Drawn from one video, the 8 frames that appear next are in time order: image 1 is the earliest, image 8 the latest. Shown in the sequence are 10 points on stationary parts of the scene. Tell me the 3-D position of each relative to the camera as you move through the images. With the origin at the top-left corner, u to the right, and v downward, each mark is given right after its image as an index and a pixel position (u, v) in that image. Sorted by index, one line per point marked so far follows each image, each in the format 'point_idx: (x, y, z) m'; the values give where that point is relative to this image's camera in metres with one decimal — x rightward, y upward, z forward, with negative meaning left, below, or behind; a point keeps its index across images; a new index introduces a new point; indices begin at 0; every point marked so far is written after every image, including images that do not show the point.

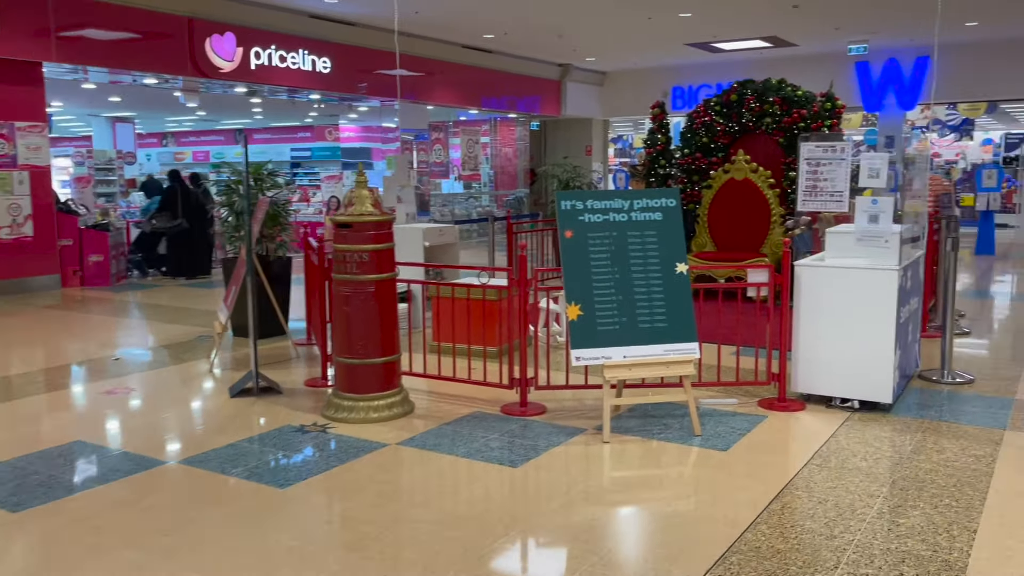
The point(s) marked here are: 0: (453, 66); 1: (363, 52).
0: (-0.9, +3.7, +13.8) m
1: (-2.1, +3.4, +12.1) m
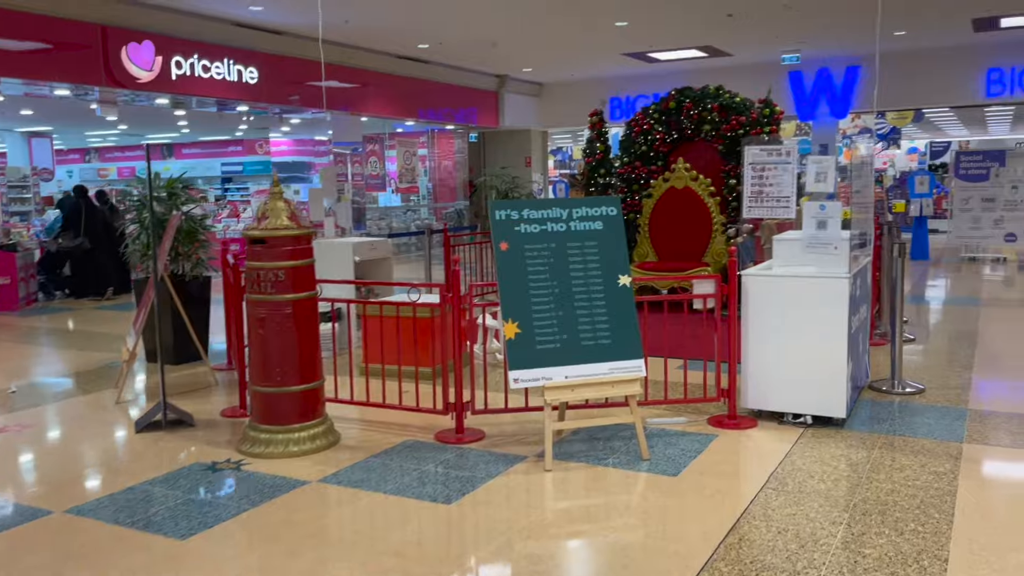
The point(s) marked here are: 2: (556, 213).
0: (-2.0, +3.4, +13.5) m
1: (-3.1, +3.2, +11.6) m
2: (+0.2, +0.4, +4.1) m
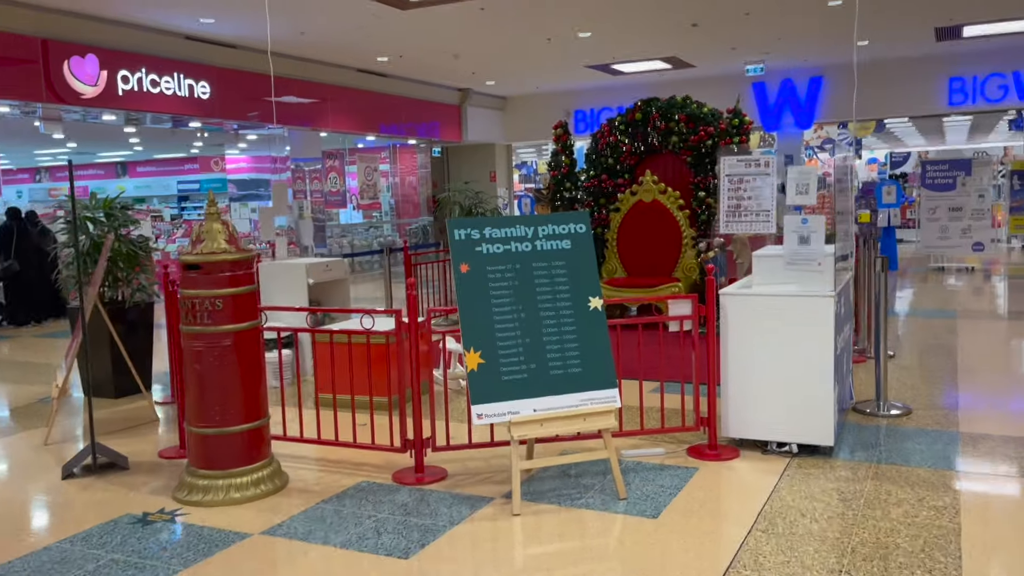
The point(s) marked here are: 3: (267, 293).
0: (-2.6, +3.1, +13.1) m
1: (-3.6, +2.9, +11.2) m
2: (0.0, +0.3, +3.8) m
3: (-1.9, 0.0, +6.5) m
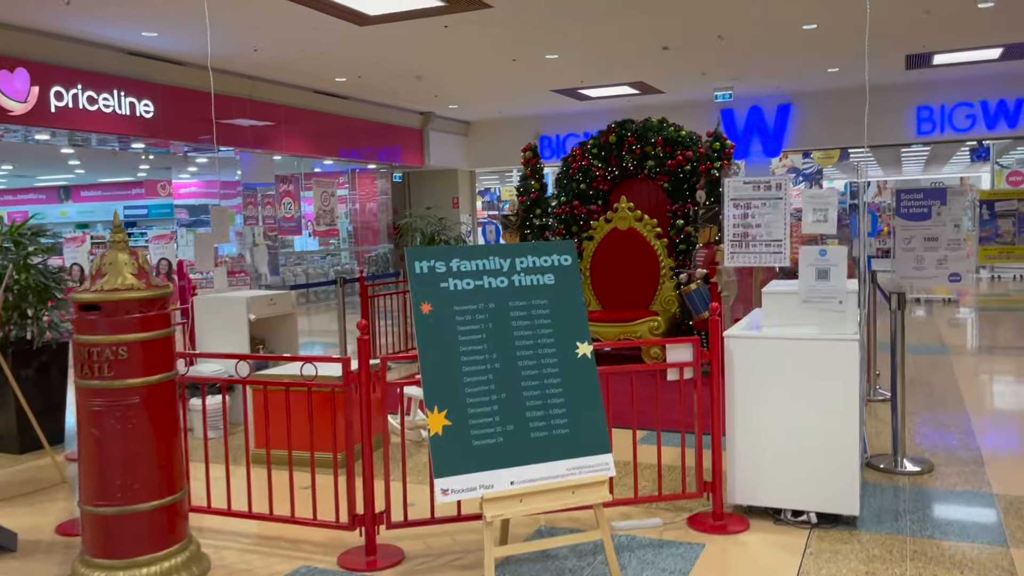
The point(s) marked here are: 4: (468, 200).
0: (-3.1, +2.6, +12.4) m
1: (-4.1, +2.5, +10.5) m
2: (-0.1, +0.1, +3.2) m
3: (-2.2, -0.3, +5.8) m
4: (-0.9, +1.8, +16.5) m
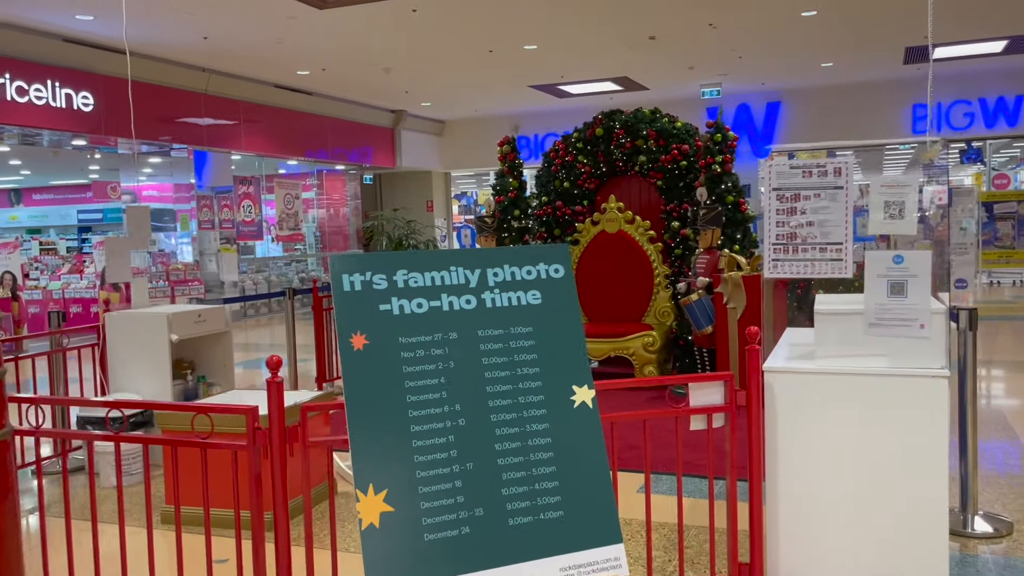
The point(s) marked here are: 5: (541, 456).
0: (-3.5, +2.5, +11.5) m
1: (-4.3, +2.3, +9.5) m
2: (-0.1, 0.0, +2.3) m
3: (-2.3, -0.4, +4.8) m
4: (-1.3, +1.6, +15.6) m
5: (+0.1, -0.4, +2.2) m
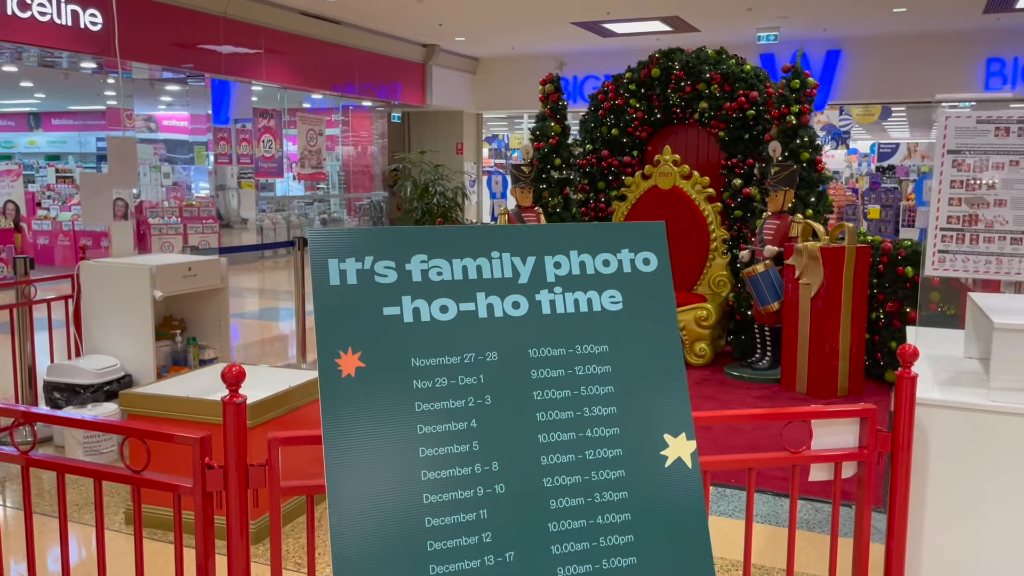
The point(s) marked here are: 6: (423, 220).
0: (-2.9, +3.3, +10.7) m
1: (-3.9, +3.0, +8.7) m
2: (0.0, 0.0, +1.5) m
3: (-2.1, -0.1, +4.1) m
4: (-0.7, +2.5, +14.8) m
5: (+0.2, -0.4, +1.5) m
6: (-0.9, +0.7, +8.1) m
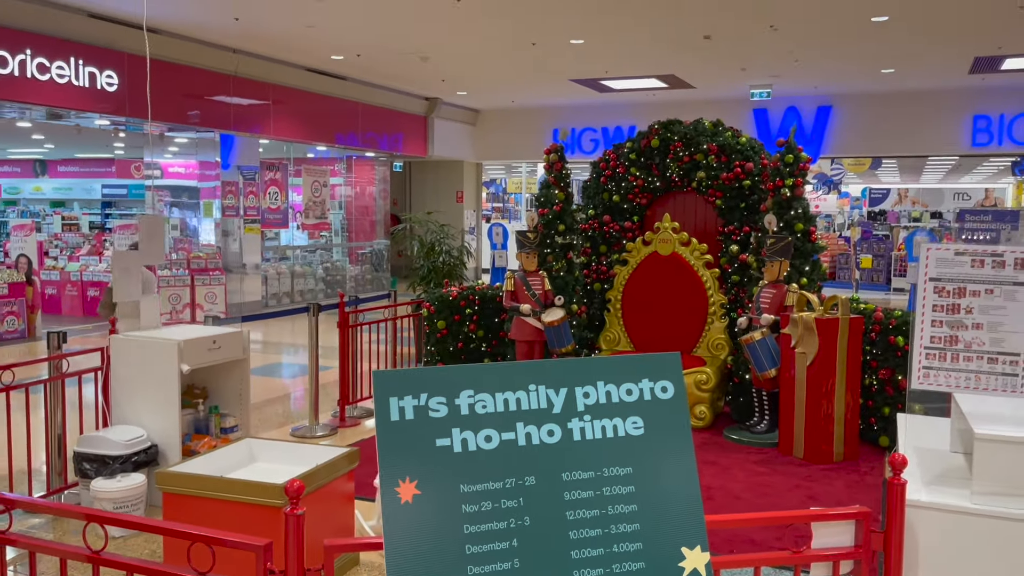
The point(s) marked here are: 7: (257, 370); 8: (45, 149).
0: (-2.9, +2.6, +11.0) m
1: (-3.8, +2.4, +9.0) m
2: (+0.1, -0.2, +1.7) m
3: (-2.1, -0.5, +4.3) m
4: (-0.7, +1.7, +15.1) m
5: (+0.2, -0.7, +1.7) m
6: (-0.8, +0.1, +8.3) m
7: (-2.6, -0.8, +8.4) m
8: (-8.0, +2.3, +14.0) m
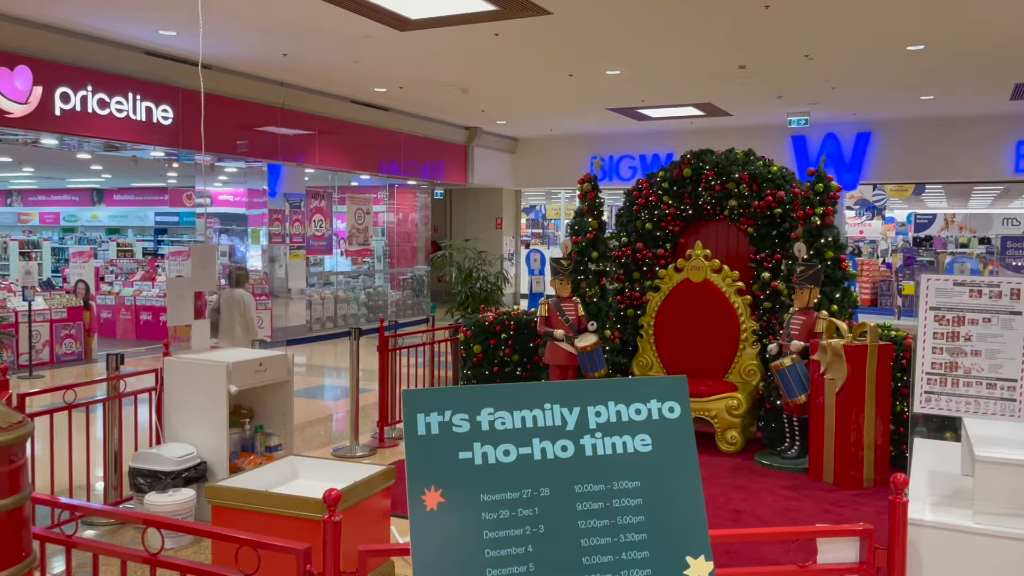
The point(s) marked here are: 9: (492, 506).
0: (-2.4, +2.2, +11.4) m
1: (-3.4, +2.1, +9.5) m
2: (+0.1, -0.3, +1.9) m
3: (-1.9, -0.6, +4.6) m
4: (0.0, +1.2, +15.3) m
5: (+0.3, -0.8, +1.8) m
6: (-0.5, -0.2, +8.5) m
7: (-2.2, -1.1, +8.6) m
8: (-7.3, +1.9, +14.6) m
9: (0.0, -0.5, +1.8) m
